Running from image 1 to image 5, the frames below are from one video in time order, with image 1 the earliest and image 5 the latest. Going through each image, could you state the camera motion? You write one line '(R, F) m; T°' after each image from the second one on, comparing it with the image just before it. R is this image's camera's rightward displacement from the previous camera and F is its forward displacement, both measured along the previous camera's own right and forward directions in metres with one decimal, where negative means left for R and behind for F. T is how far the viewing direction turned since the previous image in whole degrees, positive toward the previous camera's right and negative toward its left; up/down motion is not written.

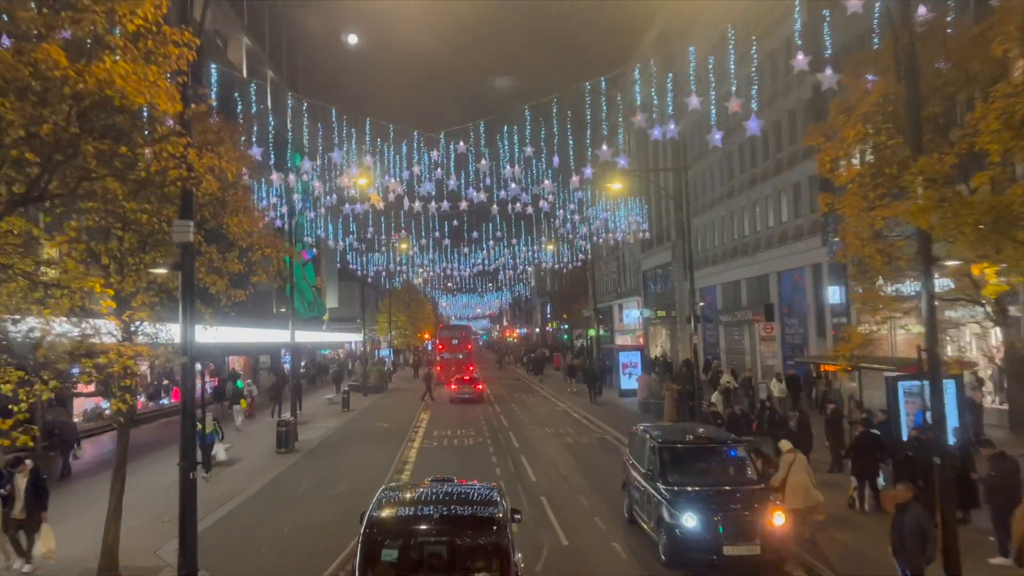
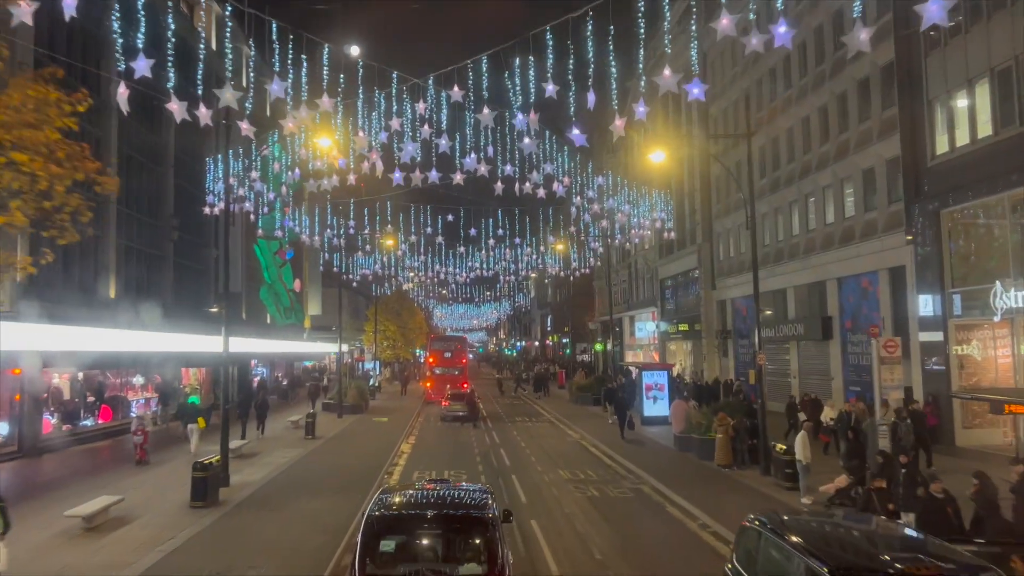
(-0.3, +6.1) m; 0°
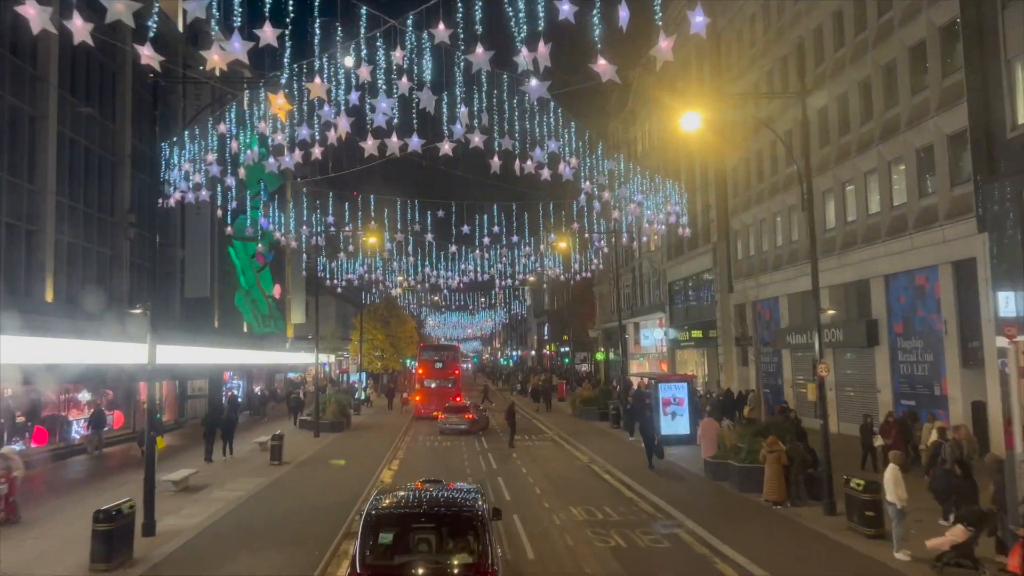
(-0.1, +3.8) m; 0°
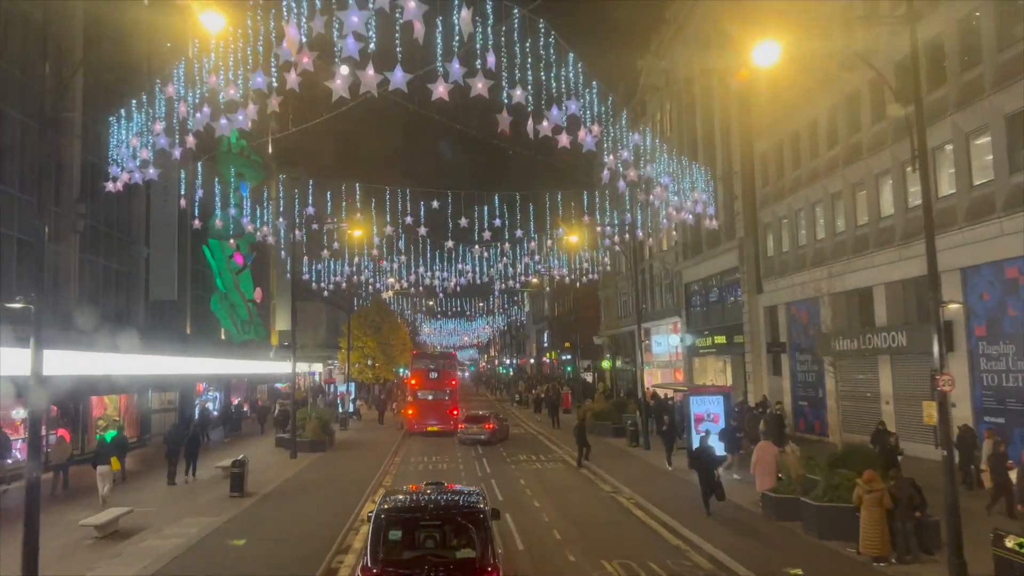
(-0.3, +3.9) m; 0°
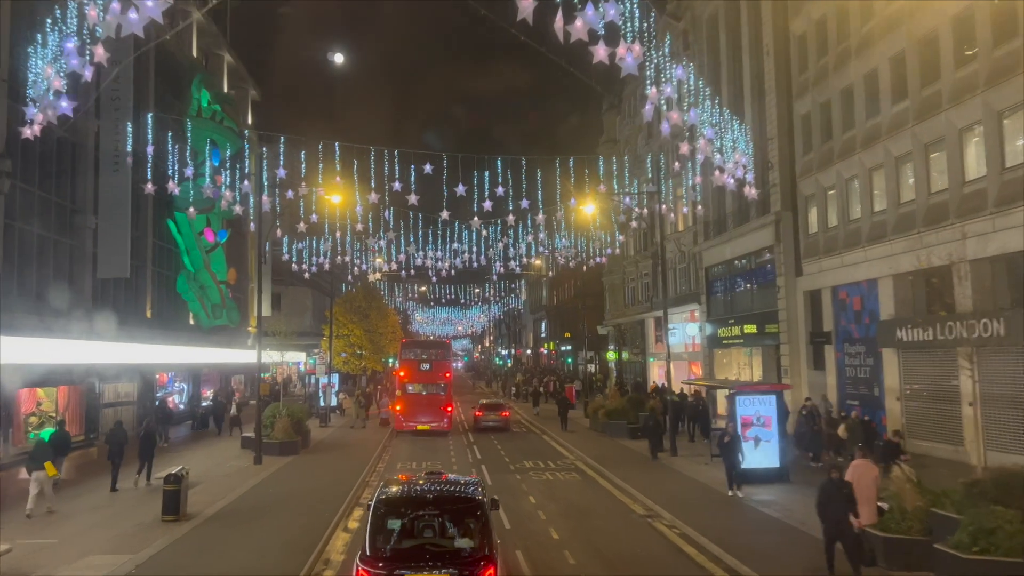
(-0.4, +4.3) m; 0°
